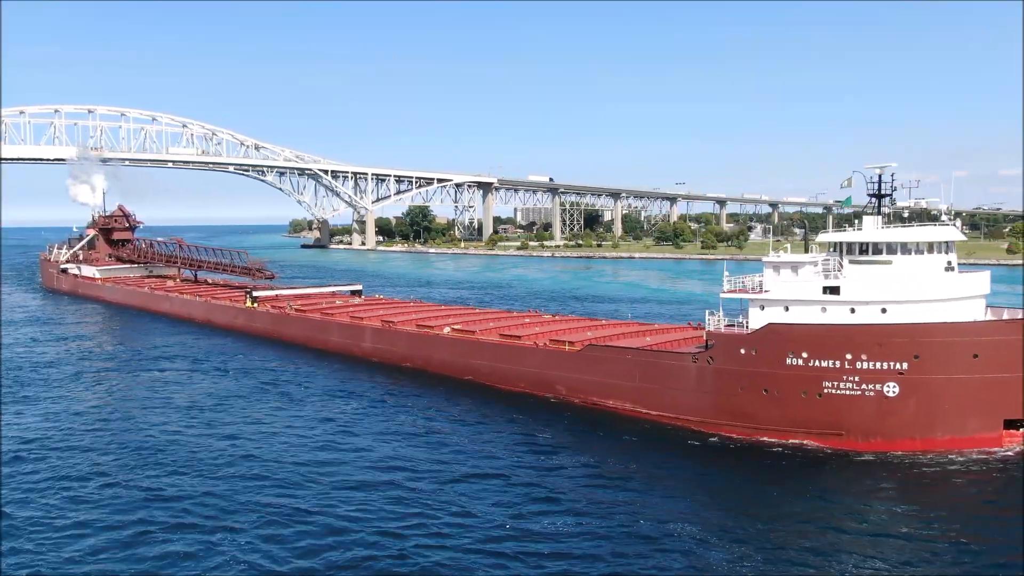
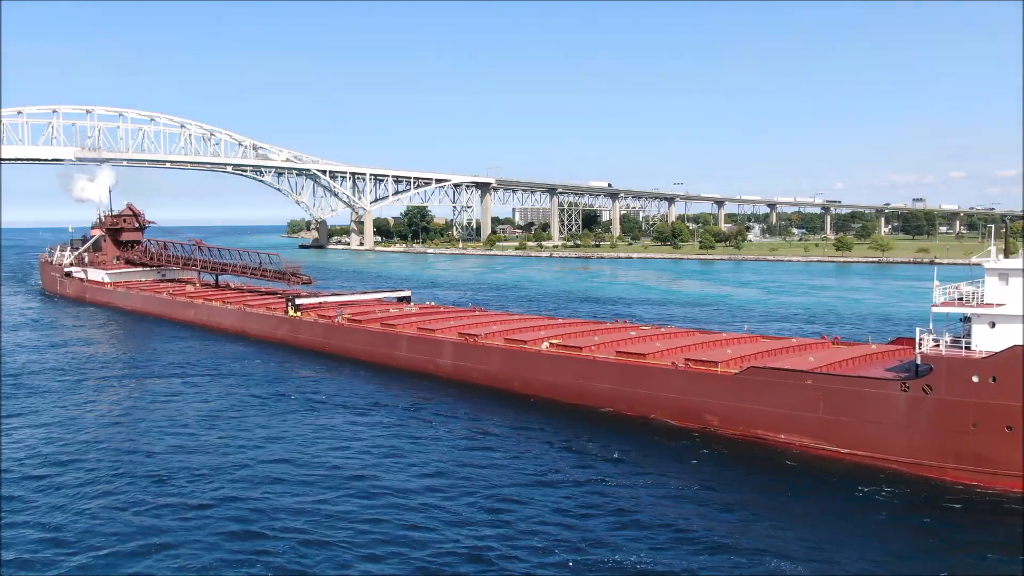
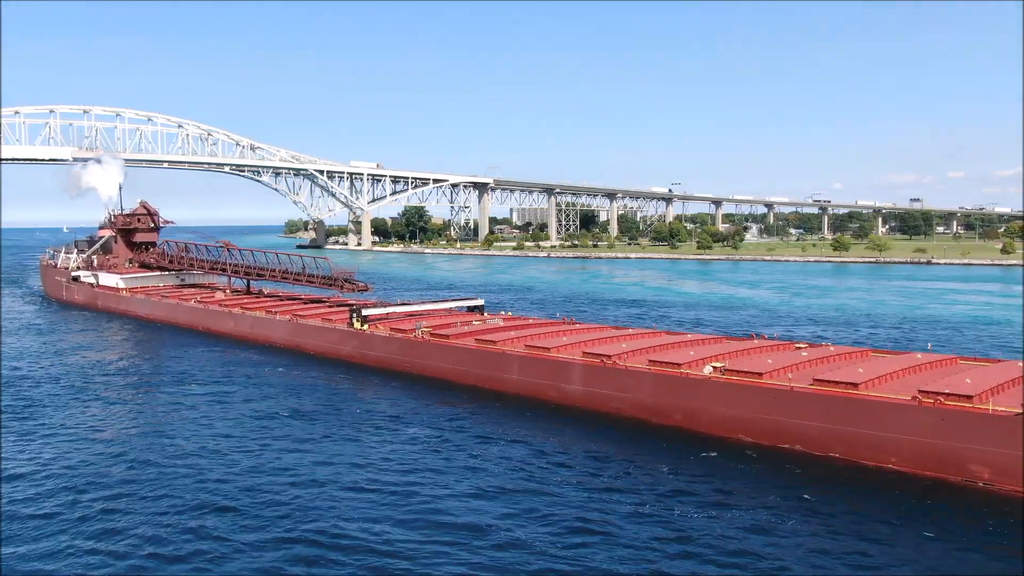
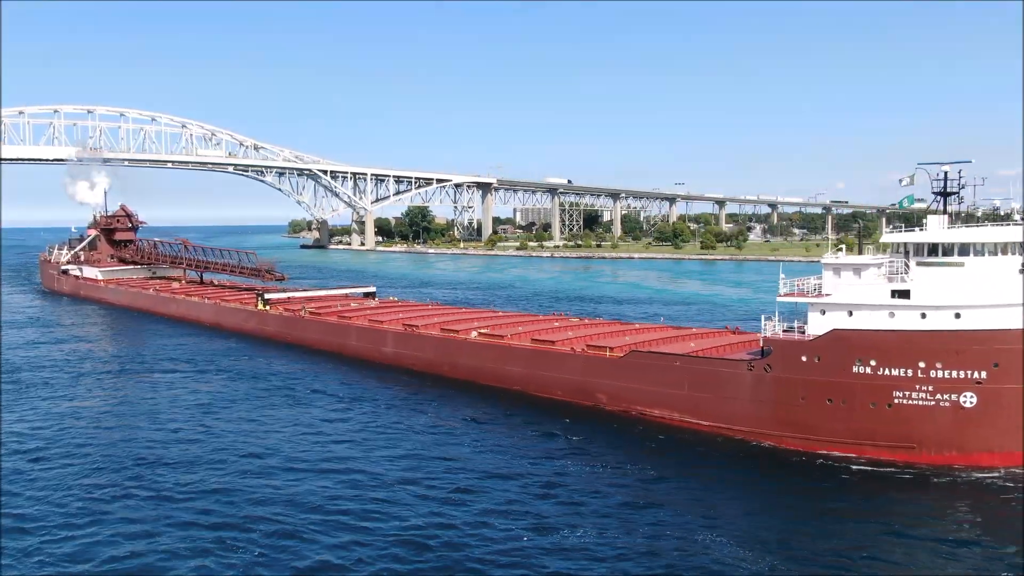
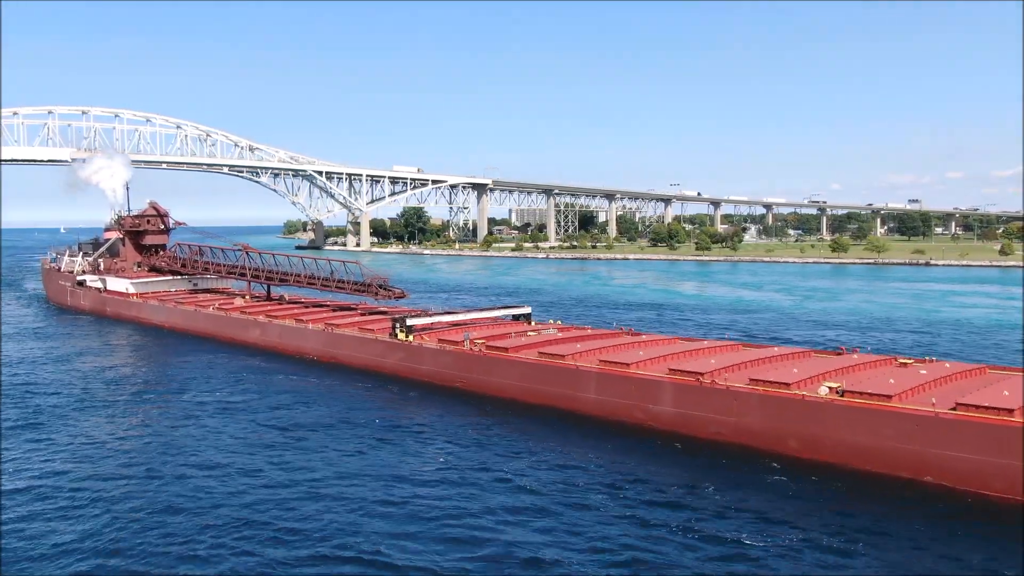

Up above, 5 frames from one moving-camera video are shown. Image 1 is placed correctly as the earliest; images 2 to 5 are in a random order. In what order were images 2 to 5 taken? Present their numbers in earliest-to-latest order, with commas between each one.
4, 2, 3, 5
